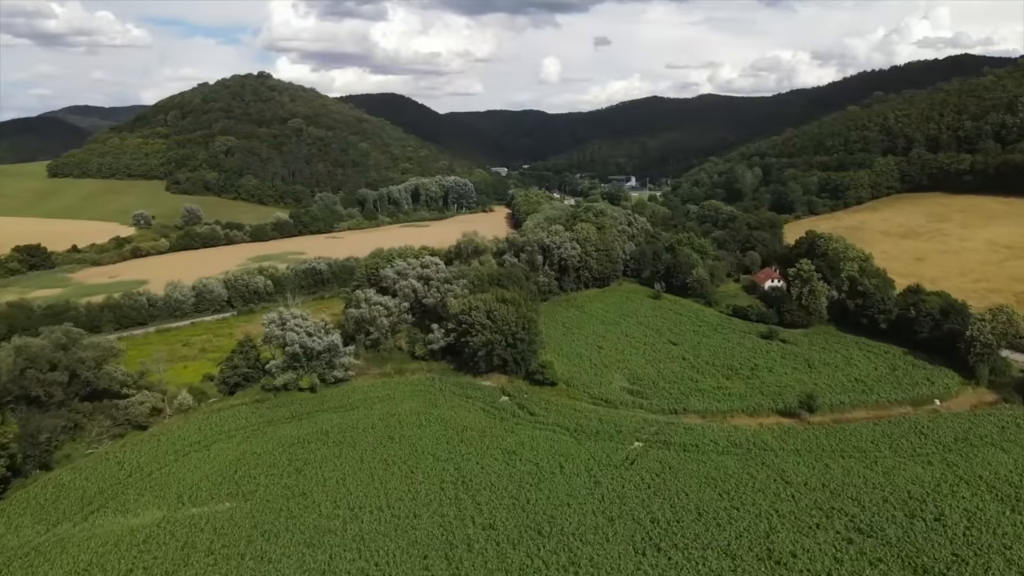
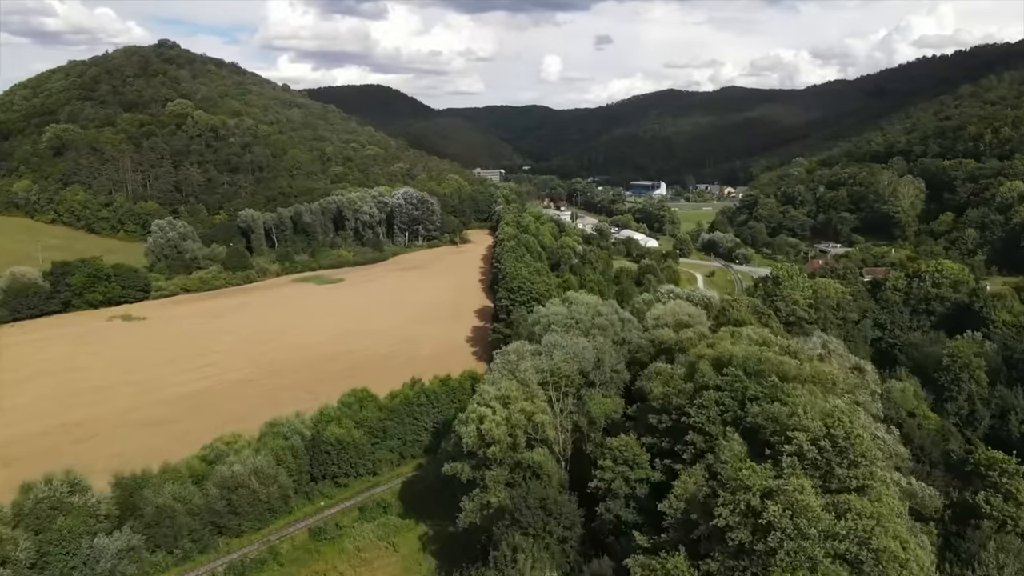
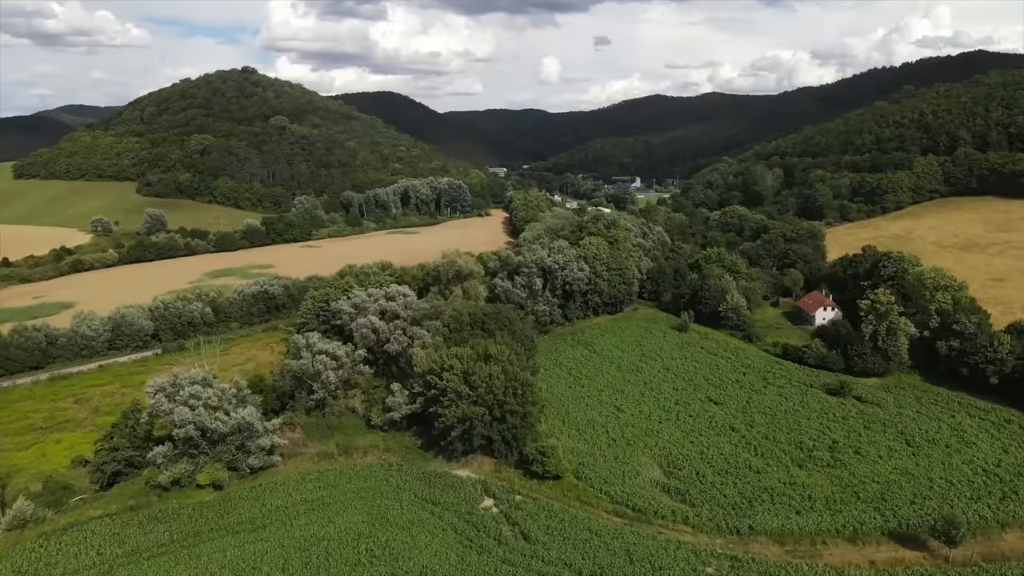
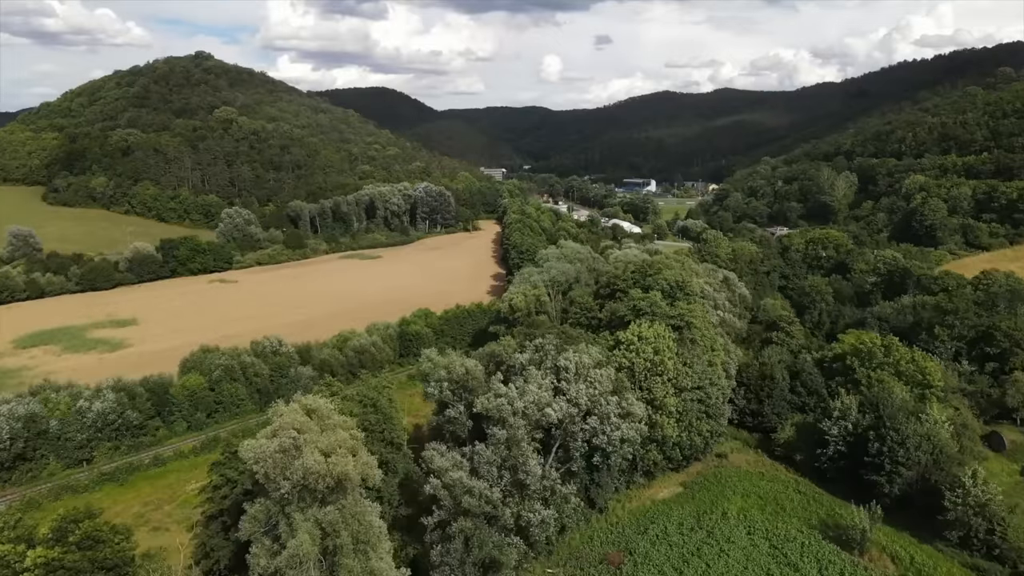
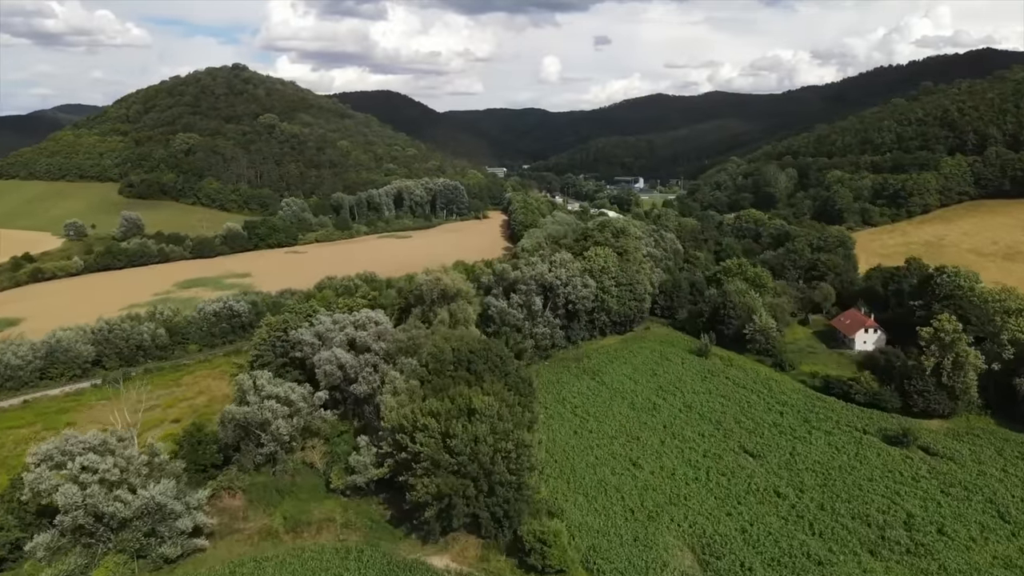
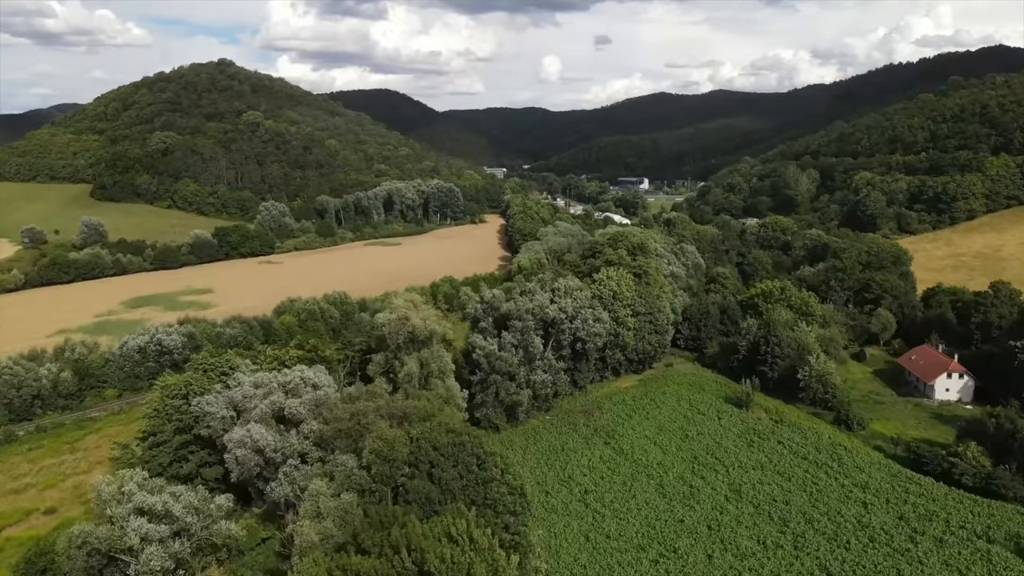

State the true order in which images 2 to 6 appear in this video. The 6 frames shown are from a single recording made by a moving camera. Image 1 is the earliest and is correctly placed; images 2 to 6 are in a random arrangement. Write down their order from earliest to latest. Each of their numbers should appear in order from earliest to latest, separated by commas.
3, 5, 6, 4, 2
